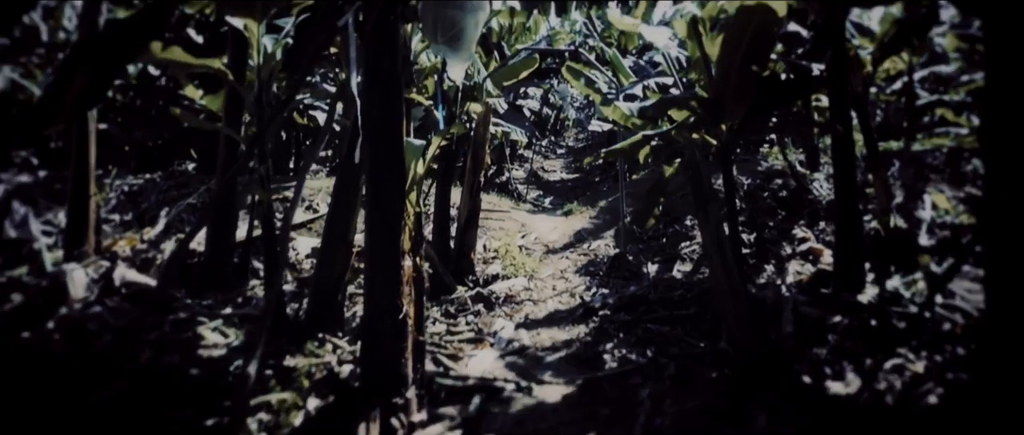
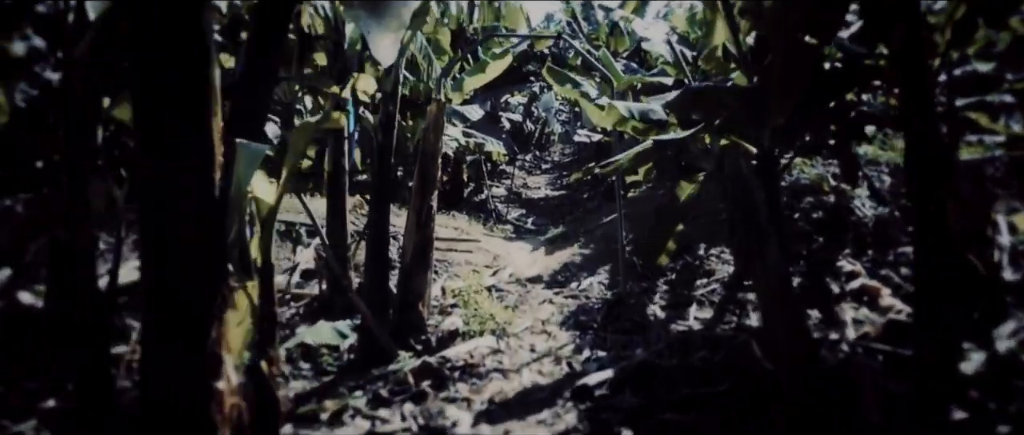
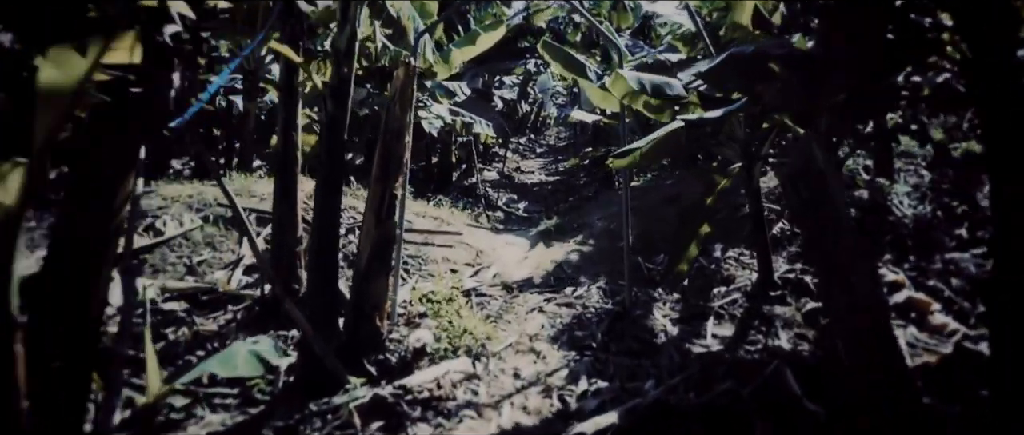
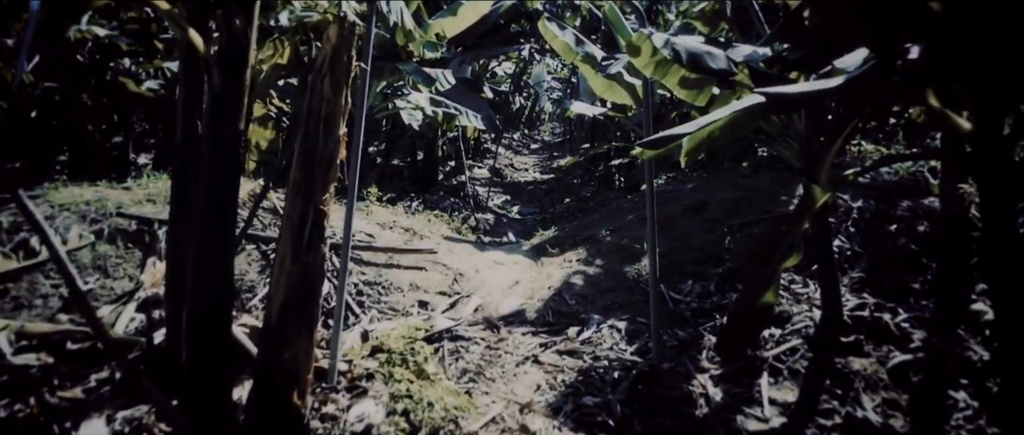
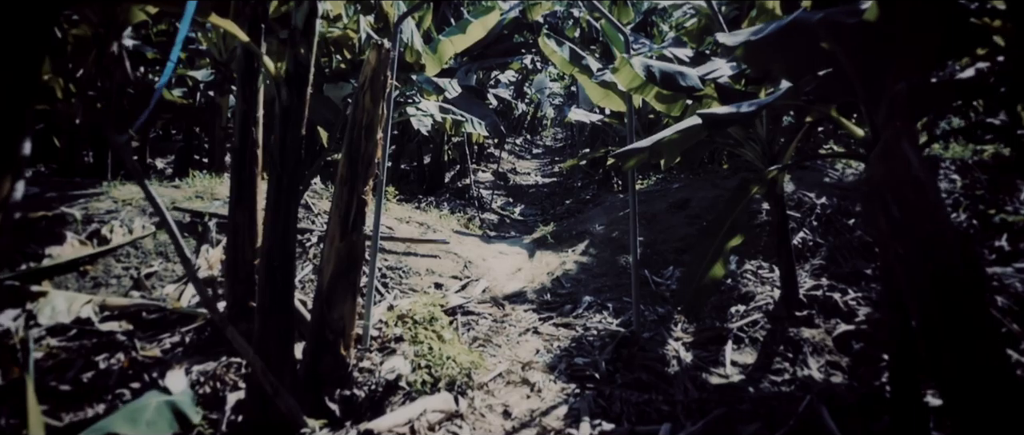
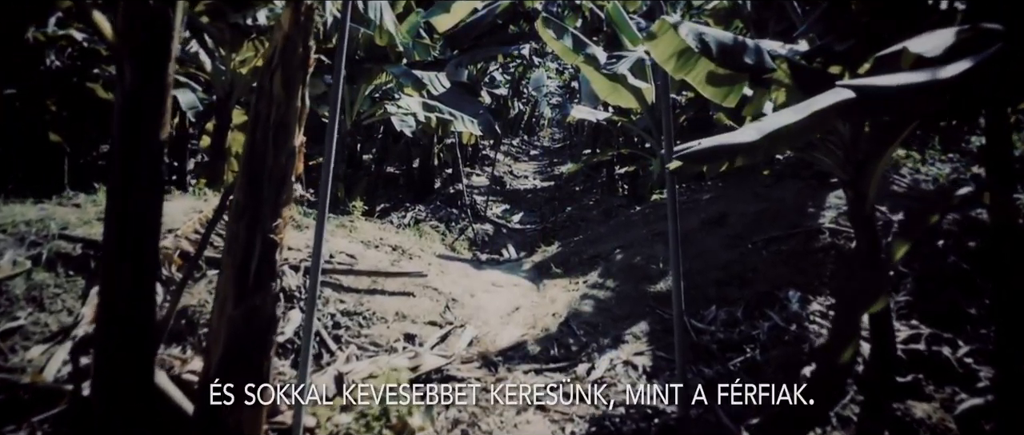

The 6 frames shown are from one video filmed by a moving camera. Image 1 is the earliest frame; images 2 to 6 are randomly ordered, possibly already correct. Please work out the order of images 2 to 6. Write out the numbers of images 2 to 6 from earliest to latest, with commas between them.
2, 3, 5, 4, 6
